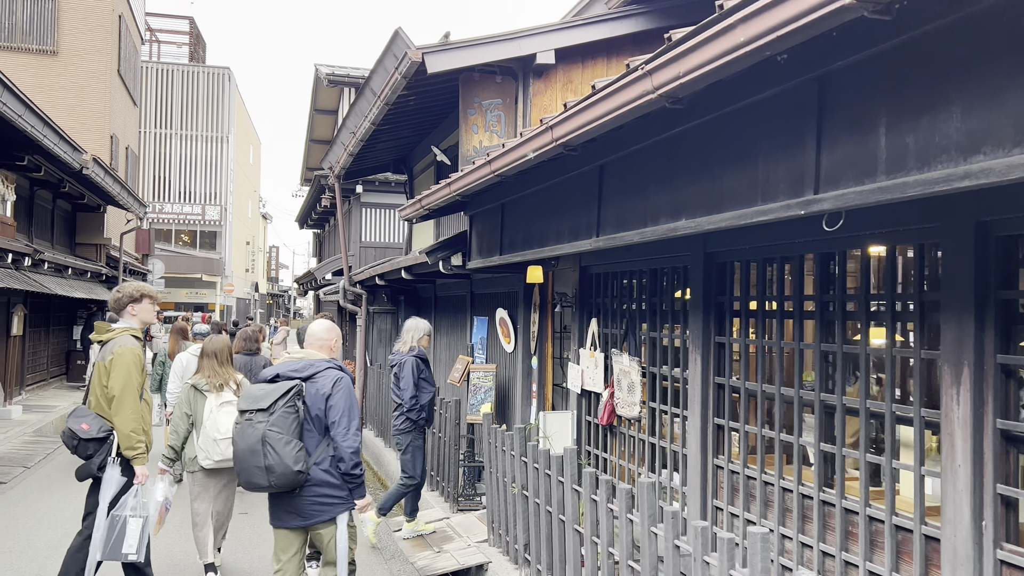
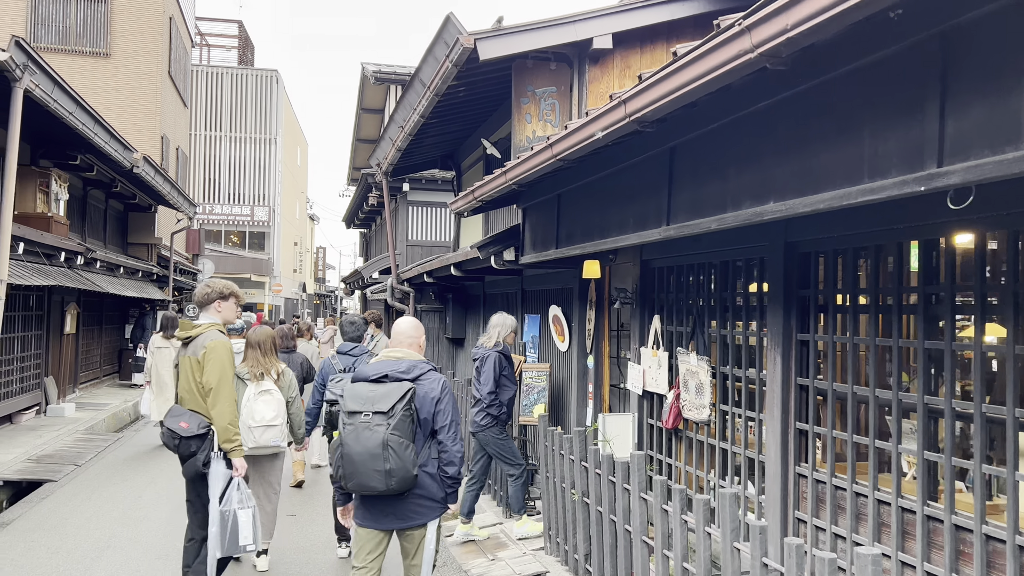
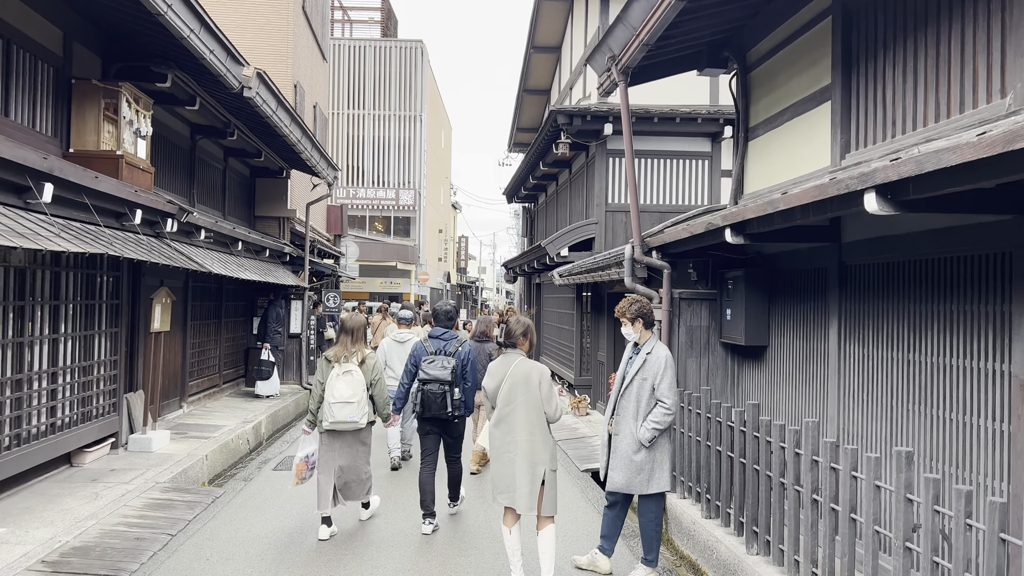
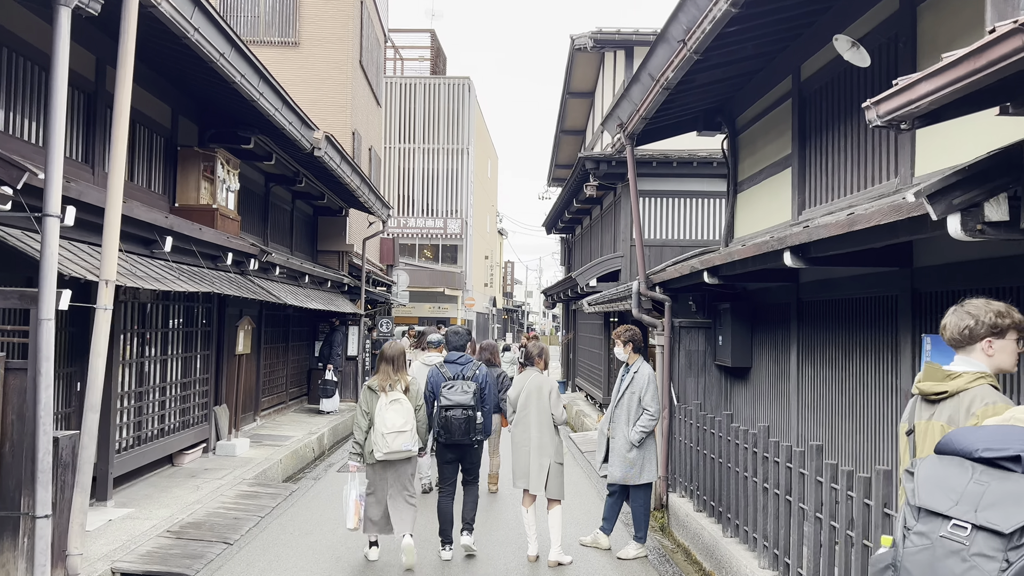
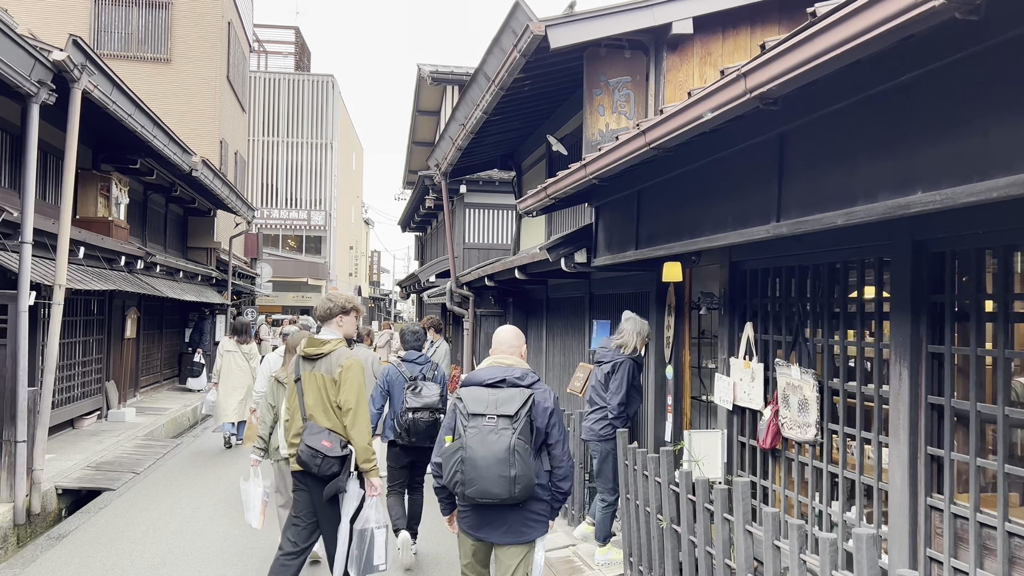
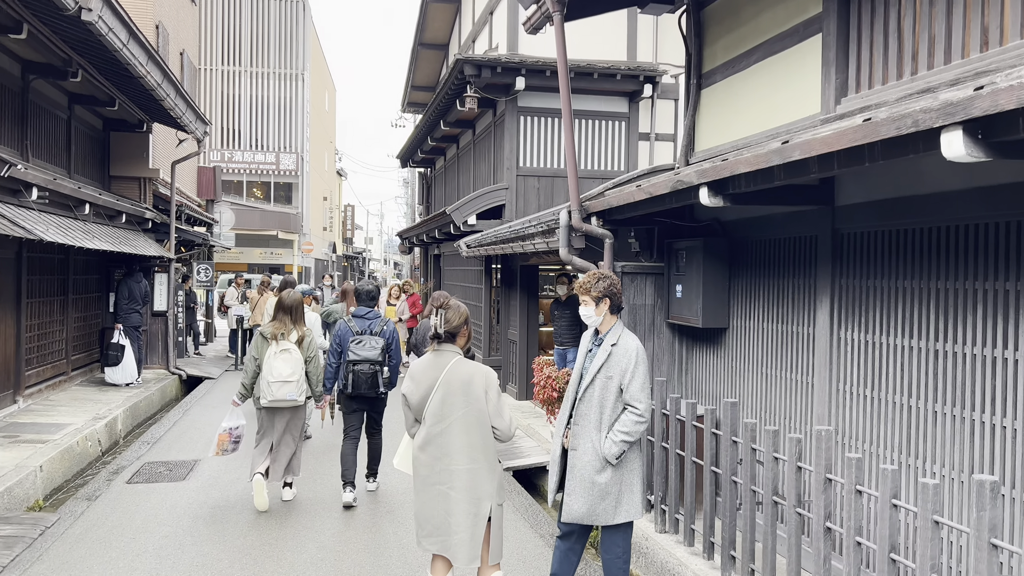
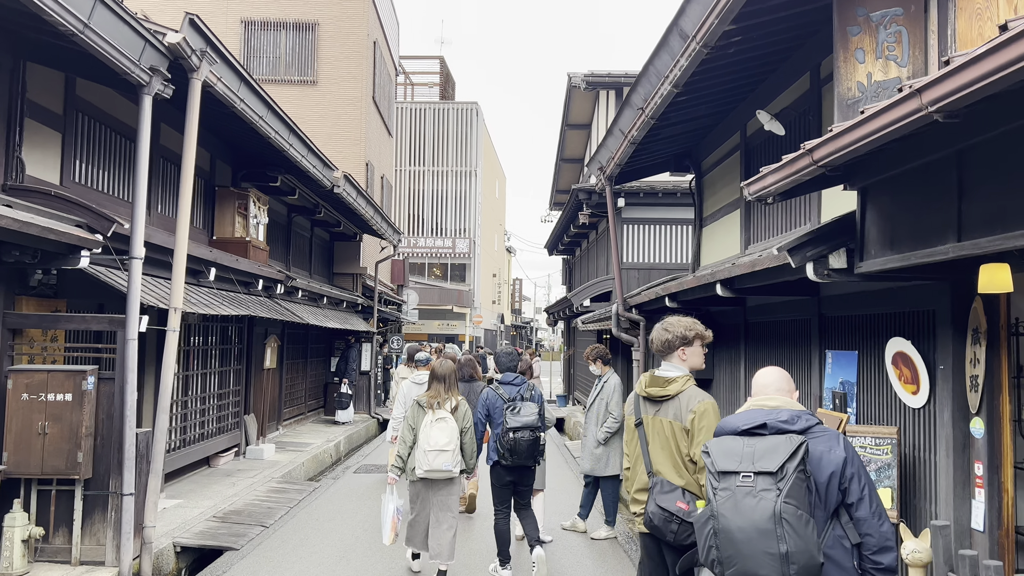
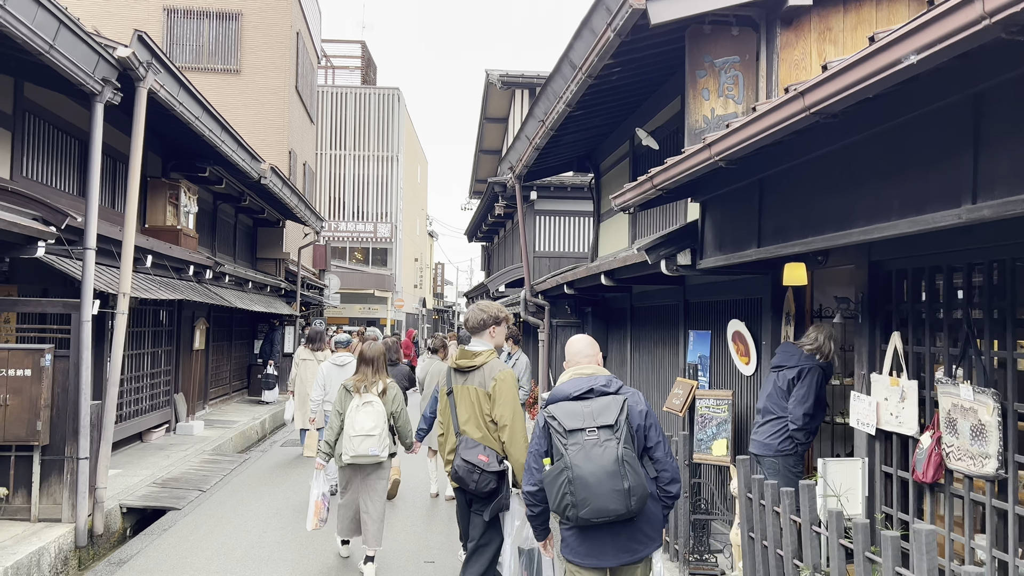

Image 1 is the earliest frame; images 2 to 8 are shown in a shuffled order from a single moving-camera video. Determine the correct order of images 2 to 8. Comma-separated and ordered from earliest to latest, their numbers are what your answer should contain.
2, 5, 8, 7, 4, 3, 6
